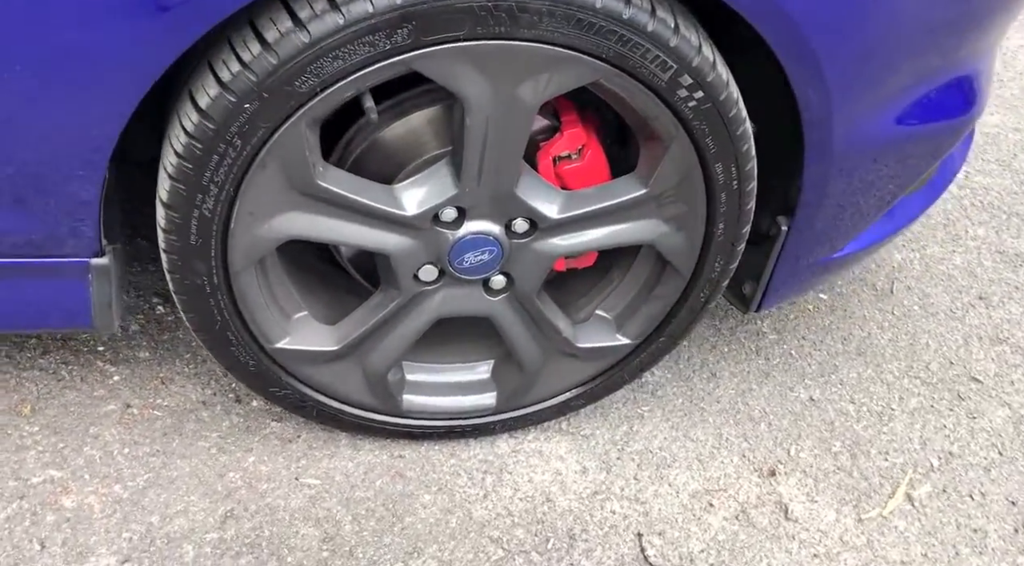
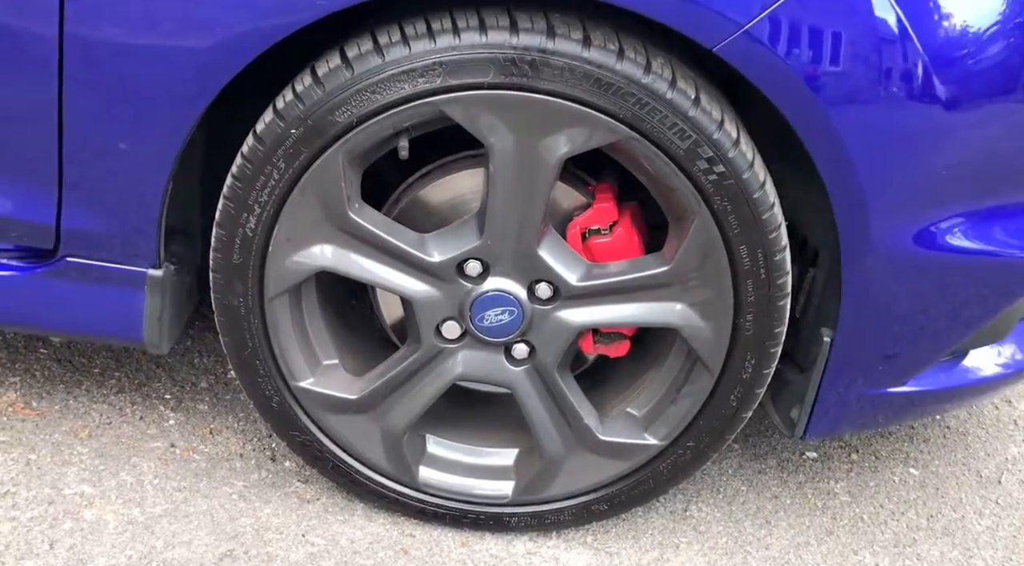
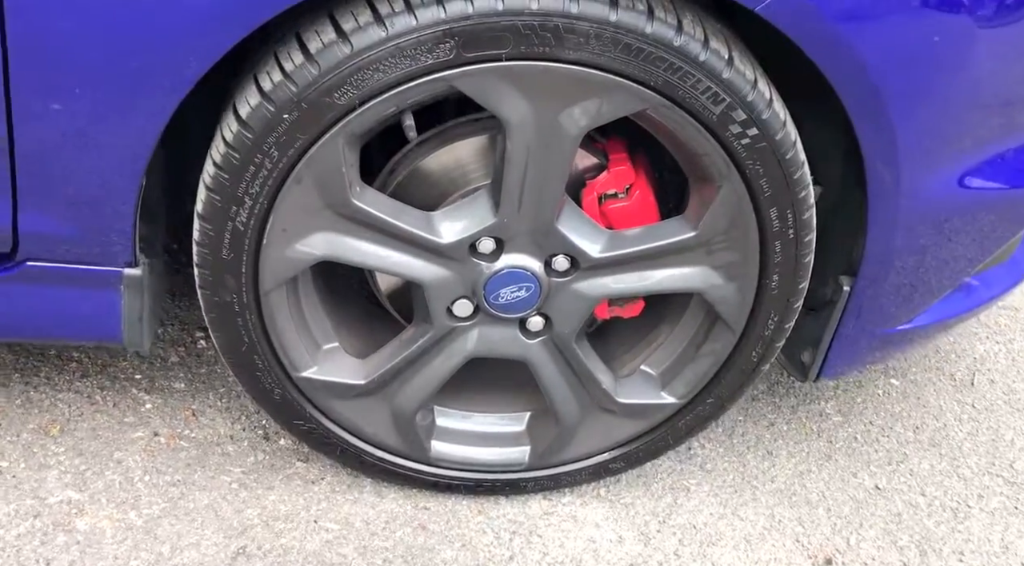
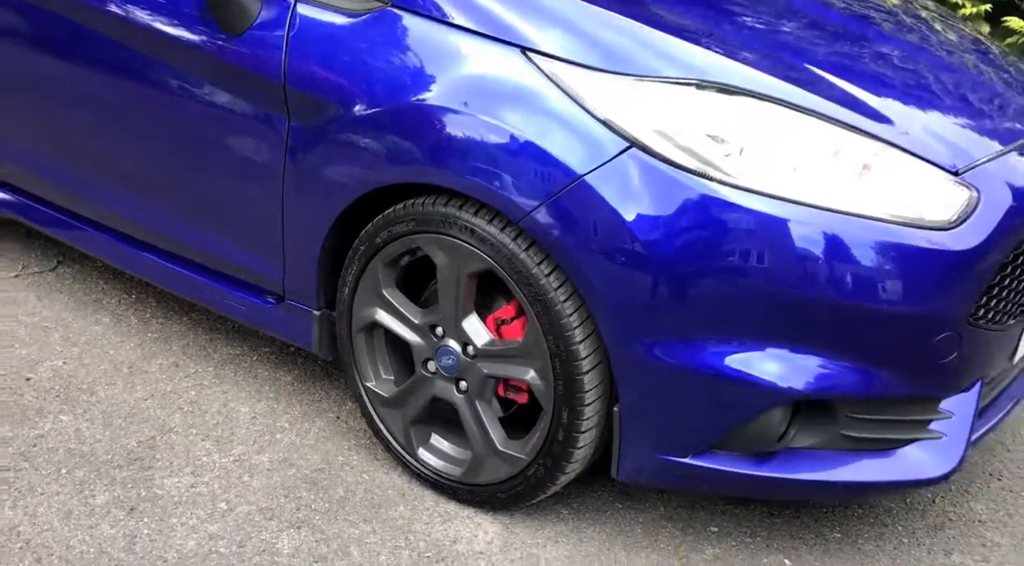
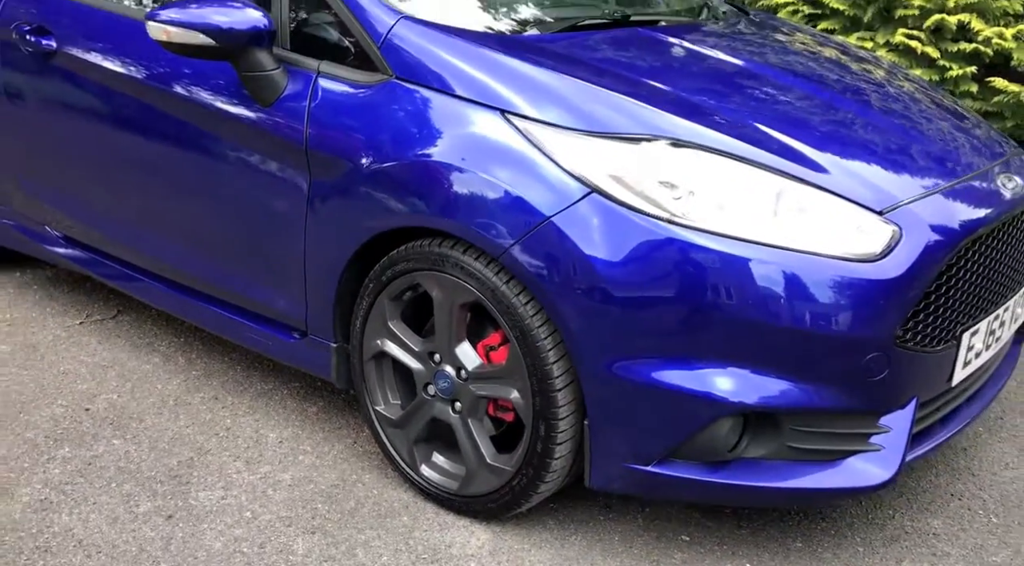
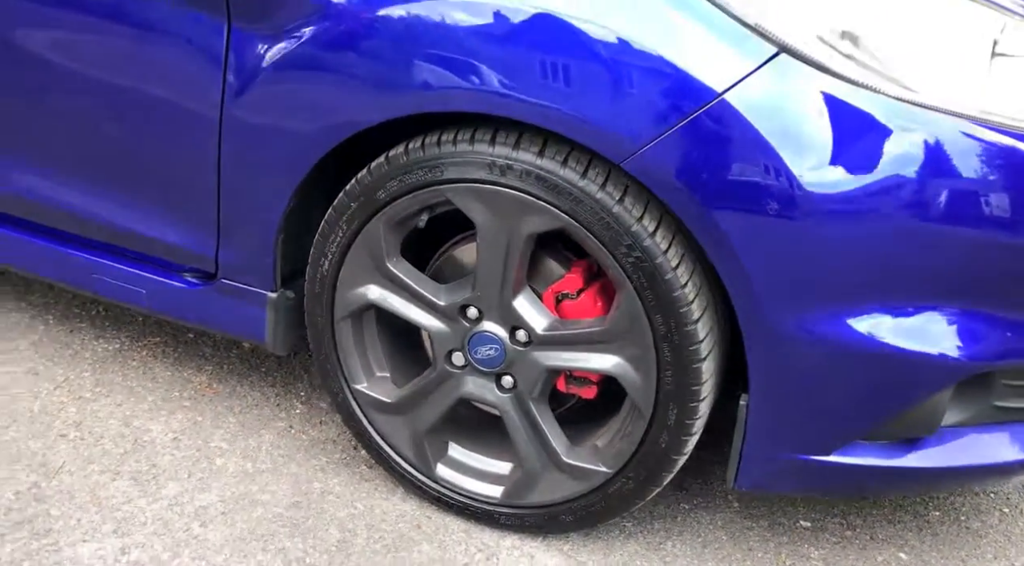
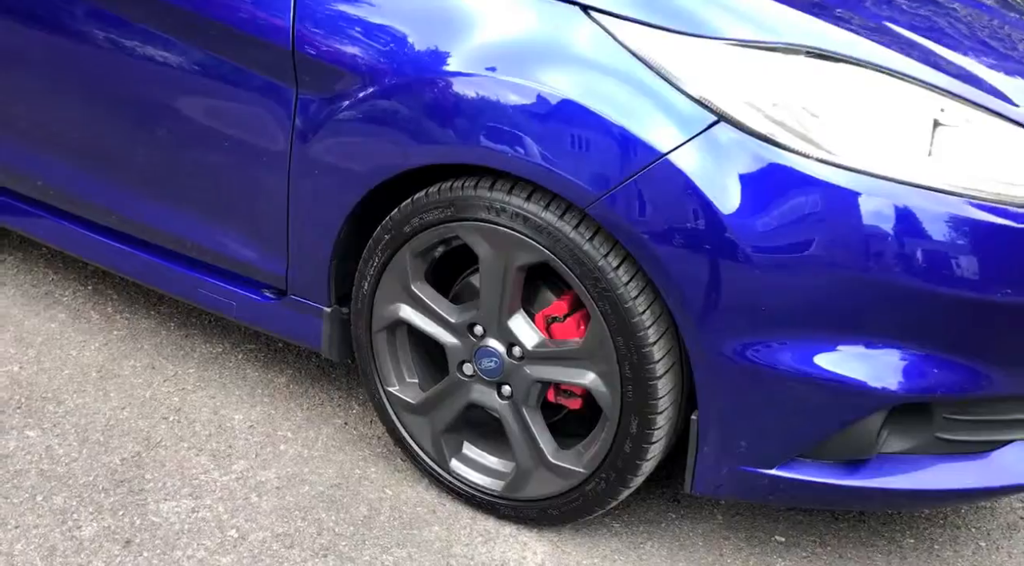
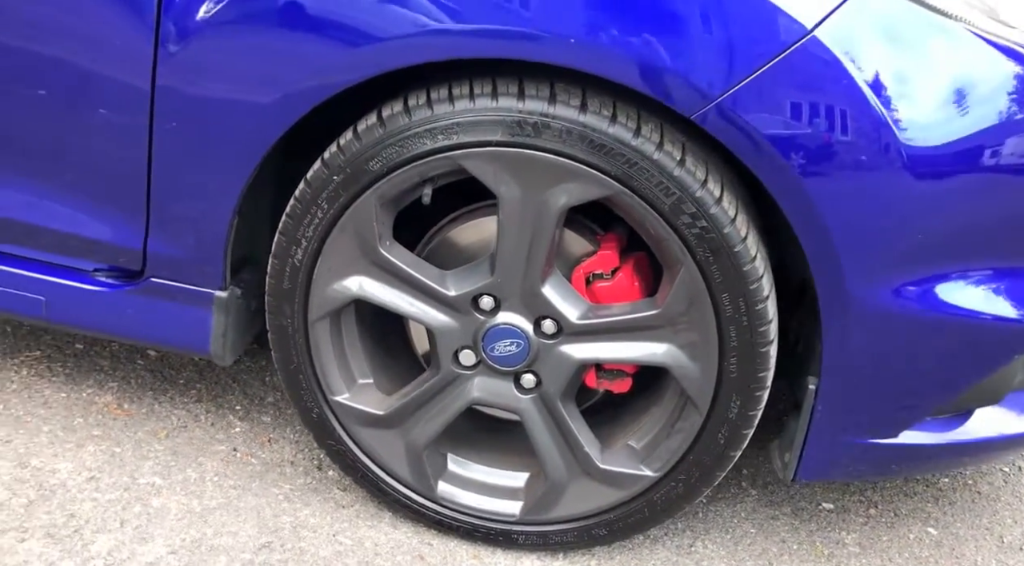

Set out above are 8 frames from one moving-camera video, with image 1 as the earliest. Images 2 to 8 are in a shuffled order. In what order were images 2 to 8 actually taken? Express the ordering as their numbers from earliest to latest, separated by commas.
3, 2, 8, 6, 7, 4, 5
